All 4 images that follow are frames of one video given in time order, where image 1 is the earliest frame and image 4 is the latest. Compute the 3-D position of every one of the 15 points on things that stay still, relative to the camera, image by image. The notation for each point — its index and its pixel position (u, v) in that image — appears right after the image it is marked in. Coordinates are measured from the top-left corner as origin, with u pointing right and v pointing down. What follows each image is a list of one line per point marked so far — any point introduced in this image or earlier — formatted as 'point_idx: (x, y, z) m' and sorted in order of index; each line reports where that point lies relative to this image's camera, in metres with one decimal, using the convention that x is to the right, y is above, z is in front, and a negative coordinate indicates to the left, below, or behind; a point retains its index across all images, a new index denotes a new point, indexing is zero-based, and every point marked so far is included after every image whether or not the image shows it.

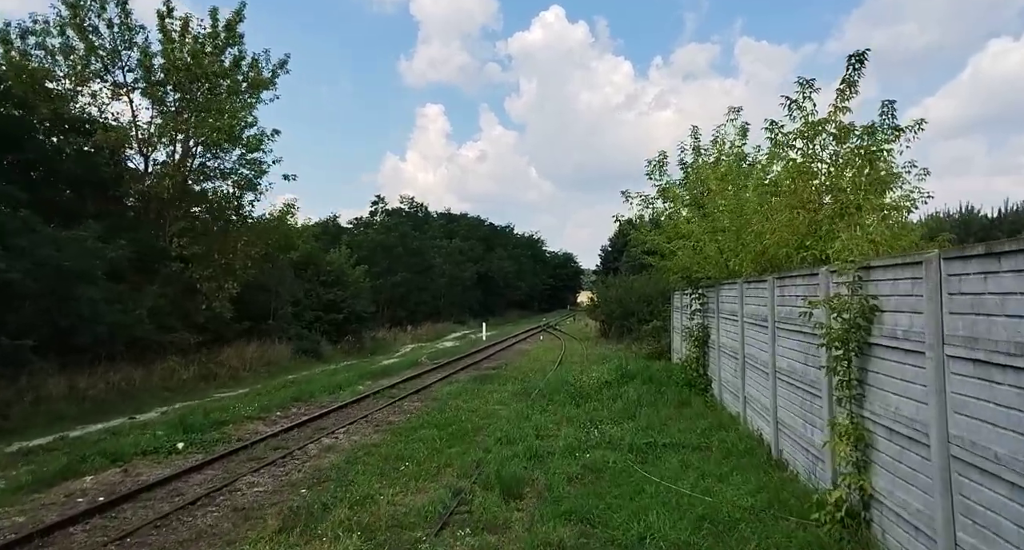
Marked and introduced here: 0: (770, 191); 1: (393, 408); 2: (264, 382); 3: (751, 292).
0: (+3.5, +1.1, +9.1) m
1: (-2.3, -2.6, +13.2) m
2: (-6.7, -2.9, +18.3) m
3: (+3.2, -0.2, +9.0) m
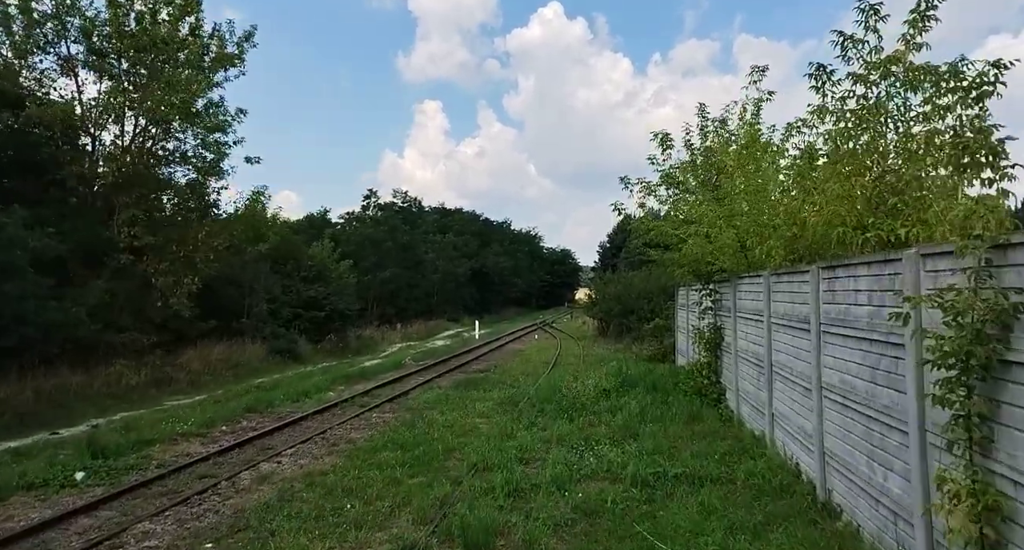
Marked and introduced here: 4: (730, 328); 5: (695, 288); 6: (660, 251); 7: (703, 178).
0: (+3.2, +1.2, +7.4) m
1: (-2.6, -2.5, +11.5) m
2: (-7.0, -2.7, +16.6) m
3: (+2.9, -0.1, +7.3) m
4: (+3.4, -0.8, +10.6) m
5: (+3.8, -0.2, +14.2) m
6: (+4.0, +0.6, +18.2) m
7: (+3.7, +1.9, +13.2) m
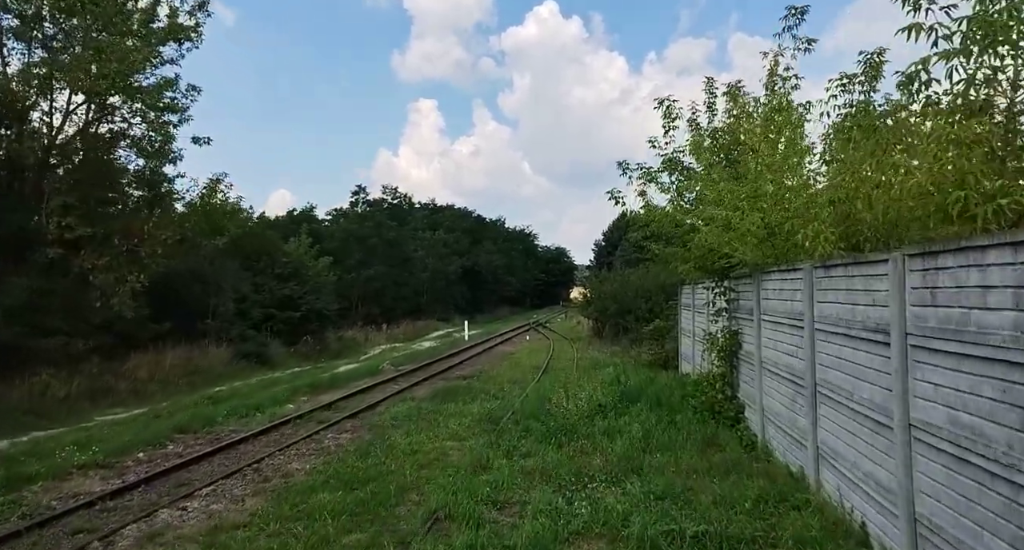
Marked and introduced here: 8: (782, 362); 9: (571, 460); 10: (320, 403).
0: (+2.9, +1.3, +5.6) m
1: (-2.9, -2.4, +9.7) m
2: (-7.3, -2.7, +14.7) m
3: (+2.6, -0.1, +5.5) m
4: (+3.1, -0.8, +8.8) m
5: (+3.5, -0.2, +12.4) m
6: (+3.6, +0.7, +16.4) m
7: (+3.4, +2.0, +11.4) m
8: (+2.9, -0.9, +7.3) m
9: (+0.7, -2.2, +8.0) m
10: (-3.9, -2.6, +13.9) m
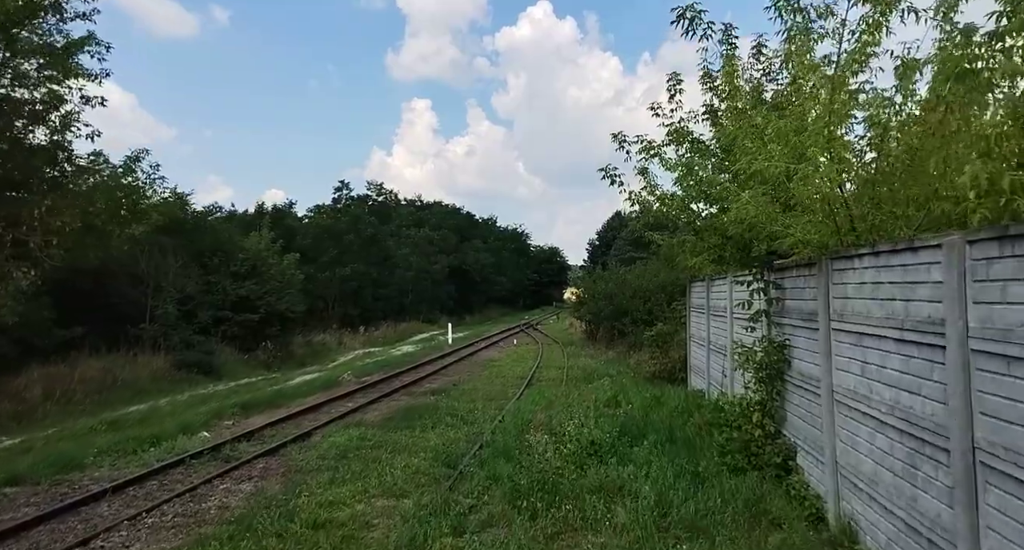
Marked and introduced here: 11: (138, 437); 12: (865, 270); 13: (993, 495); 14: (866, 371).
0: (+2.5, +1.4, +2.9) m
1: (-3.3, -2.3, +6.9) m
2: (-7.8, -2.6, +11.9) m
3: (+2.3, +0.1, +2.8) m
4: (+2.7, -0.7, +6.1) m
5: (+3.1, -0.1, +9.7) m
6: (+3.1, +0.8, +13.7) m
7: (+2.9, +2.1, +8.7) m
8: (+2.5, -0.8, +4.6) m
9: (+0.3, -2.1, +5.2) m
10: (-4.4, -2.5, +11.1) m
11: (-5.5, -2.4, +10.0) m
12: (+2.5, +0.1, +4.8) m
13: (+2.4, -1.1, +3.3) m
14: (+2.5, -0.7, +4.8) m
